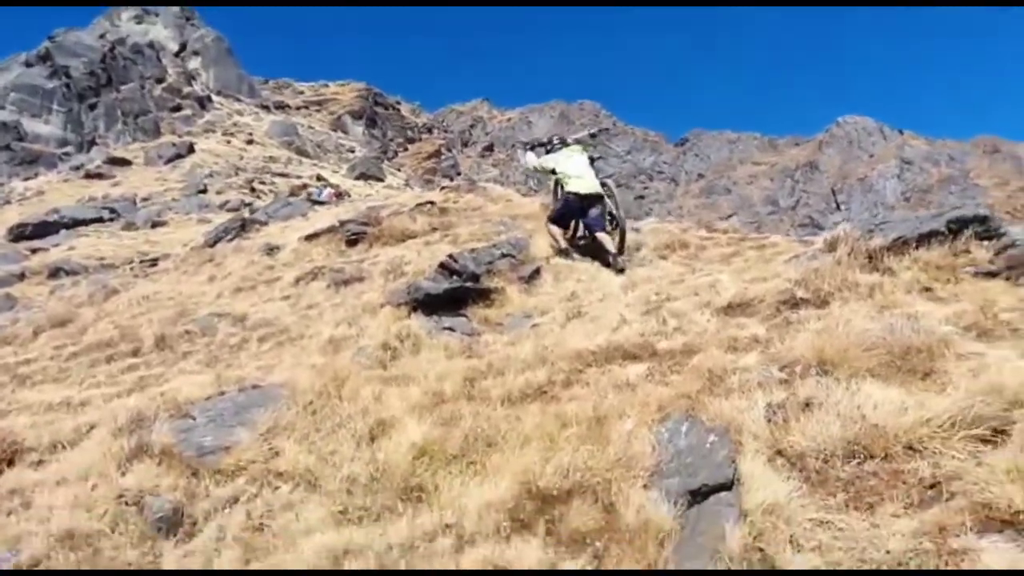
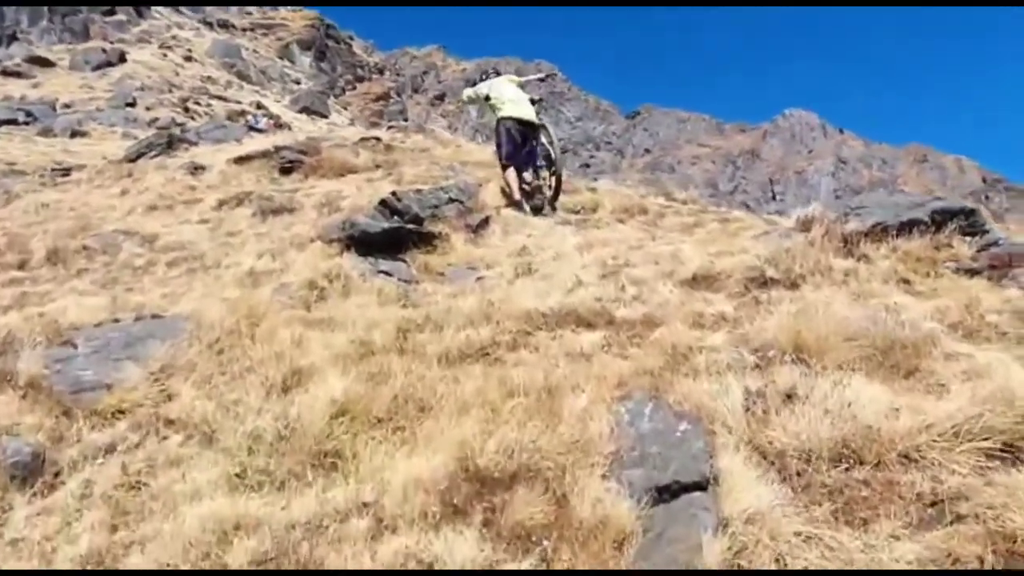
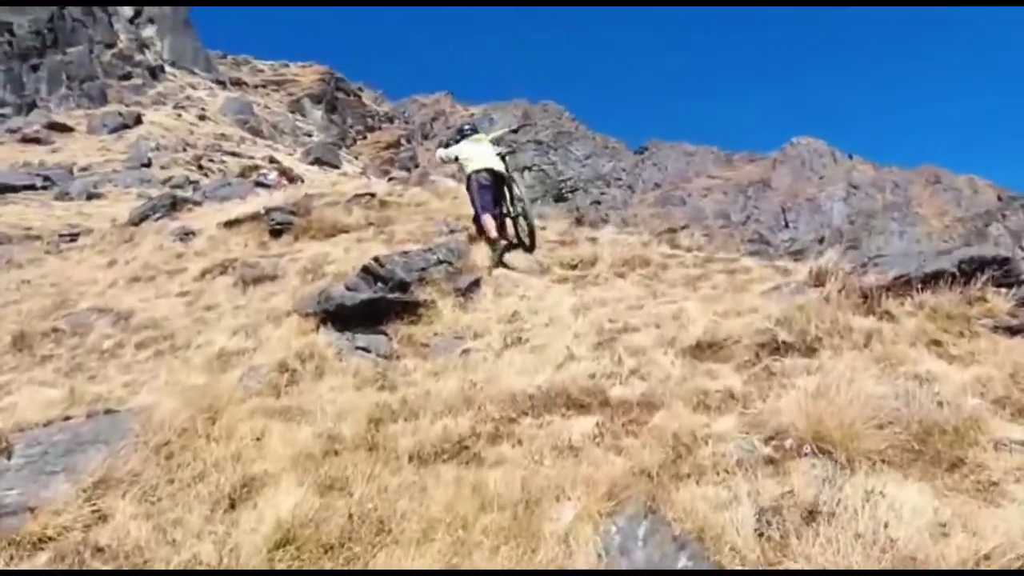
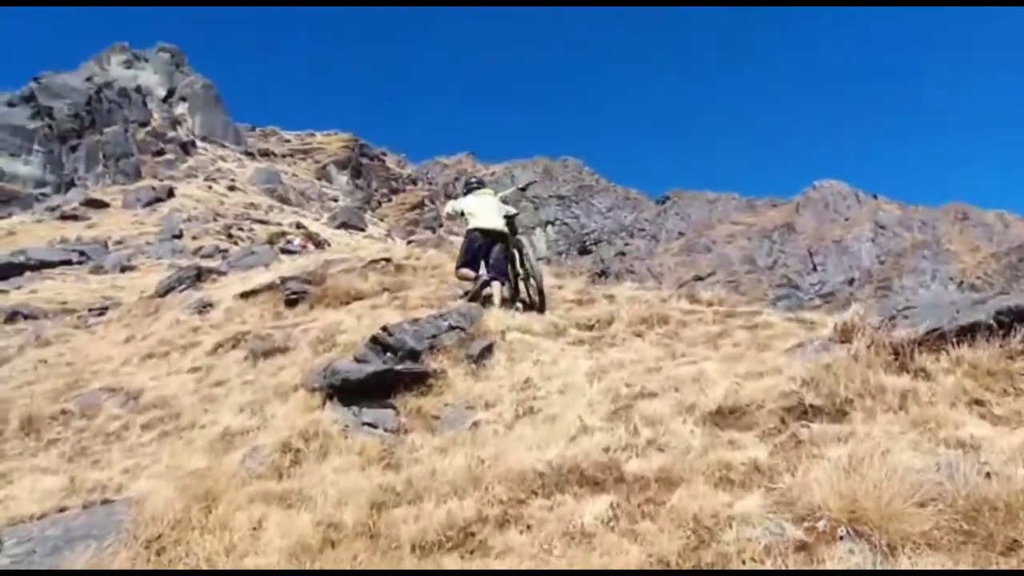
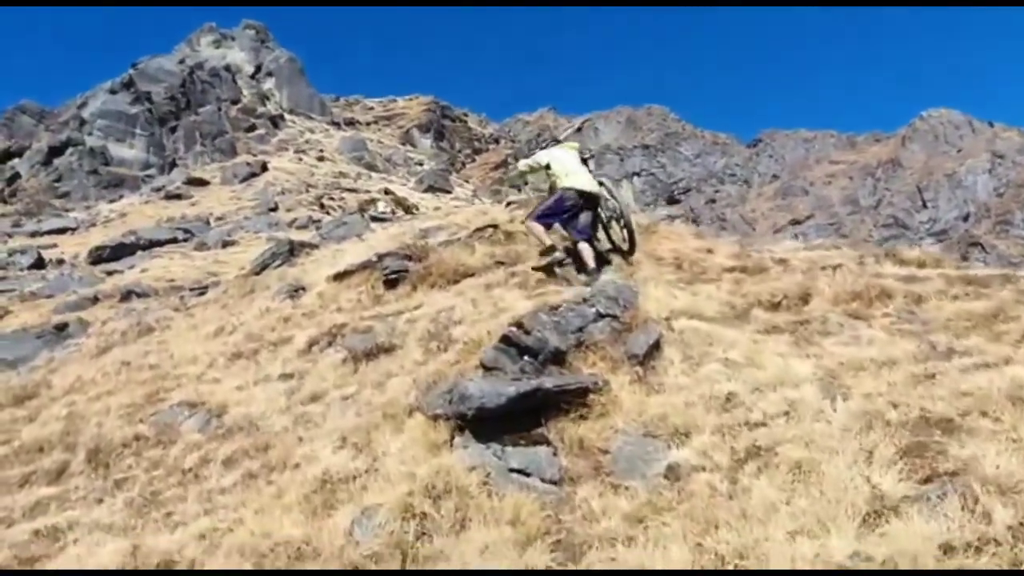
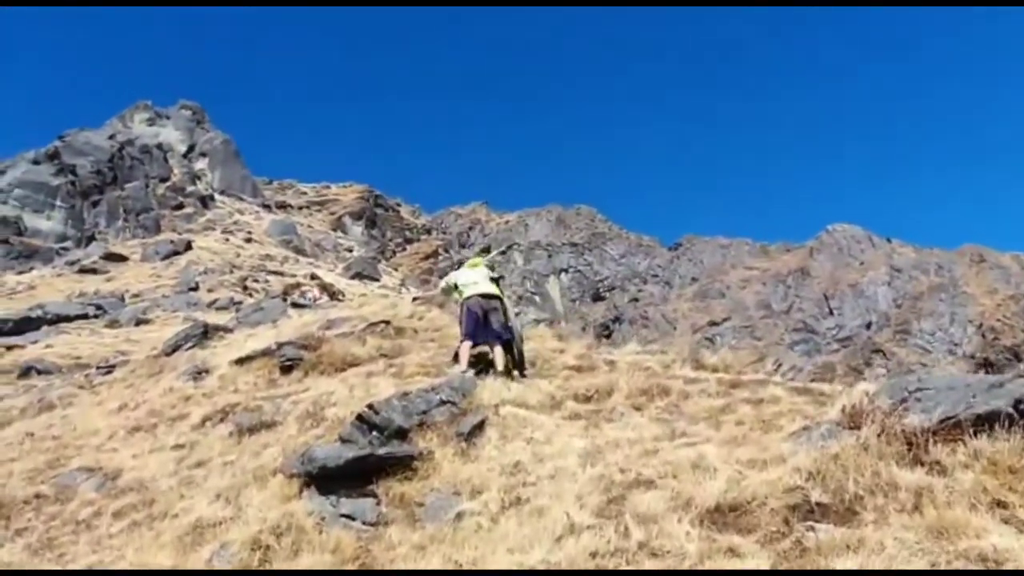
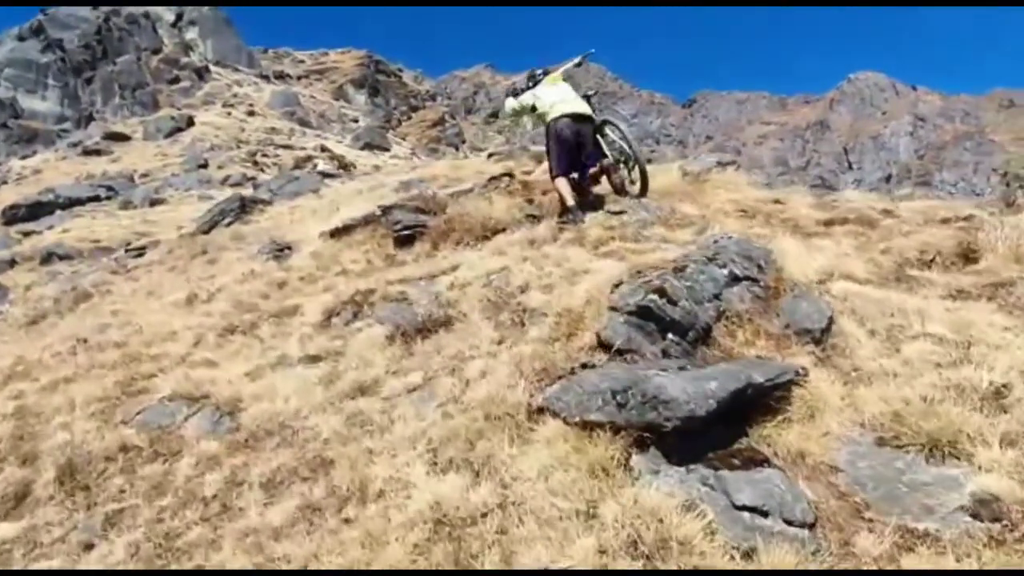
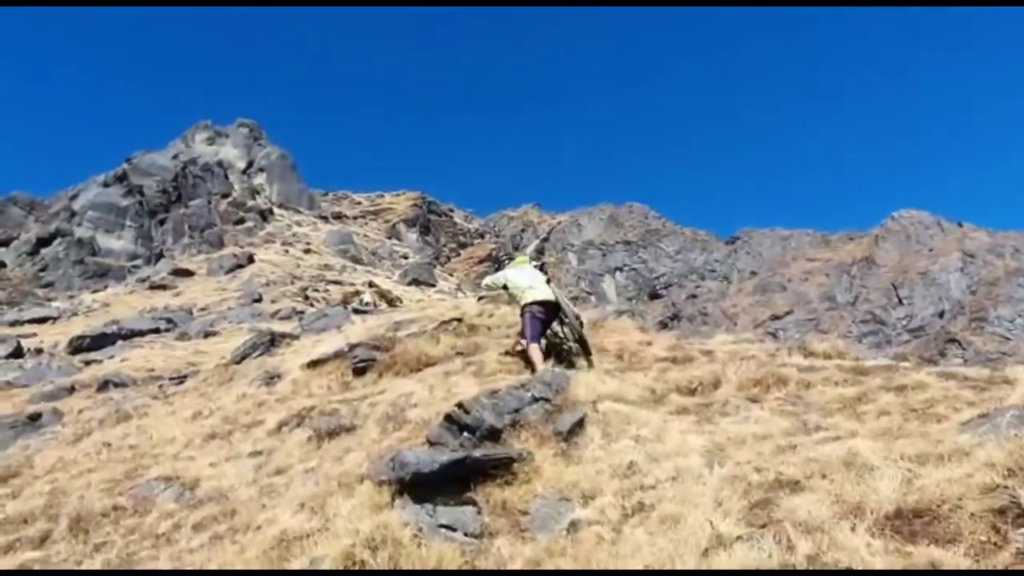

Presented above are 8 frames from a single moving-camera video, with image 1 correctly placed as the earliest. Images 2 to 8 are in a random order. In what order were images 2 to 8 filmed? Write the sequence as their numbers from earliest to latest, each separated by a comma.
2, 3, 4, 6, 8, 5, 7
